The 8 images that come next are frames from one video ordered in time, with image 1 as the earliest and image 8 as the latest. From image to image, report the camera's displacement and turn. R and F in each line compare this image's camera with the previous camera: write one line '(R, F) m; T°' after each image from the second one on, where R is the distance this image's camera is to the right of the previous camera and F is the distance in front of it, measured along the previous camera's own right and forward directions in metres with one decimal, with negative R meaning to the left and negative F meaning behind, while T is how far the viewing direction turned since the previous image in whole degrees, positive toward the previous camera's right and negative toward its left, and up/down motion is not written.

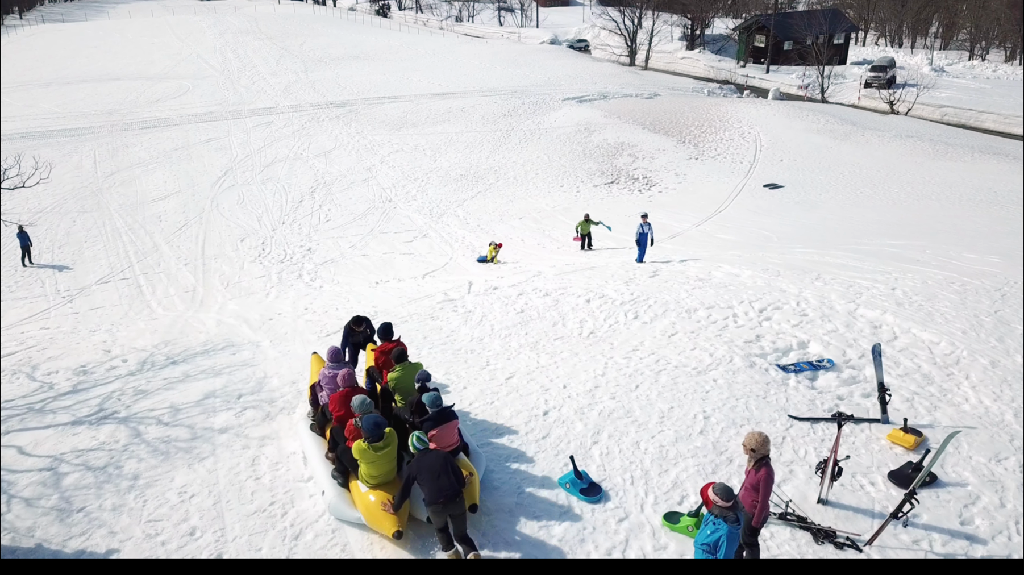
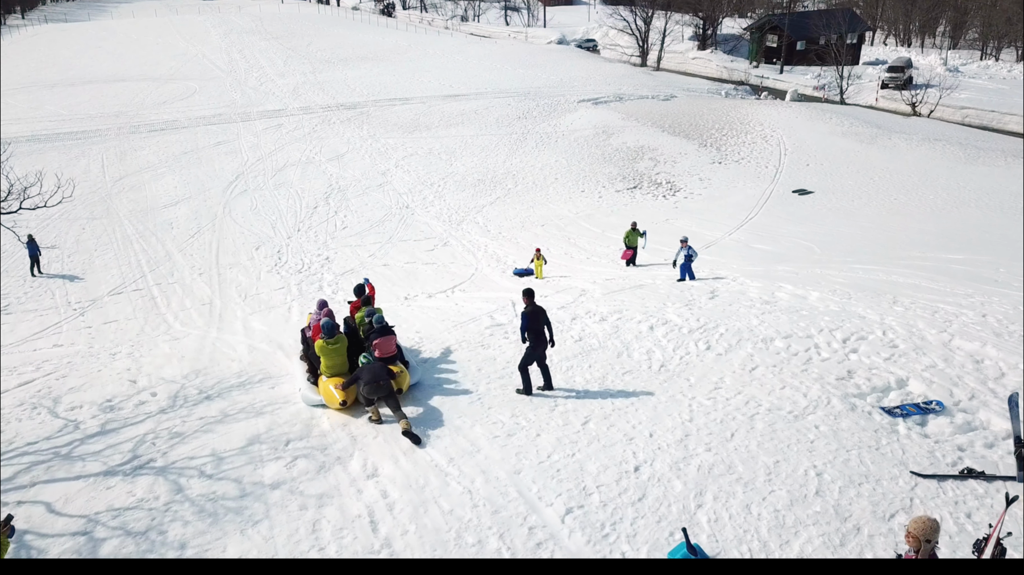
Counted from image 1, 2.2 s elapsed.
(-0.4, +0.5) m; 0°
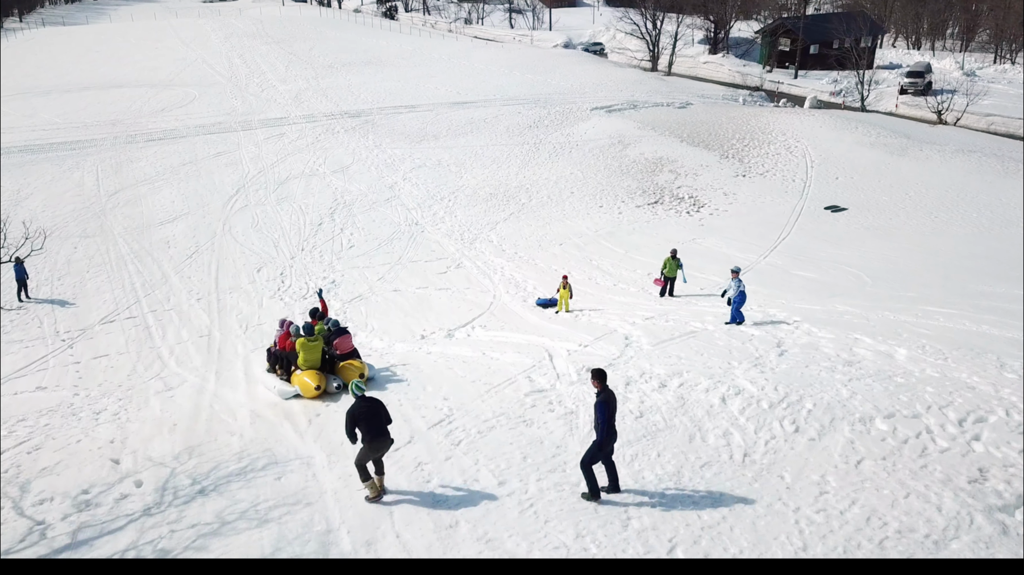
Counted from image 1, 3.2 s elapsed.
(-0.3, +1.0) m; 0°
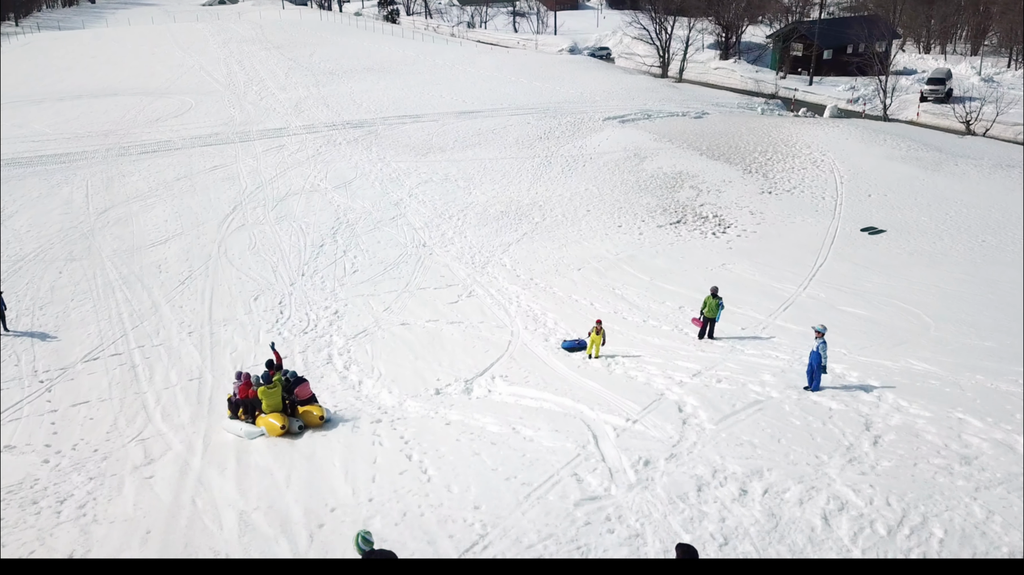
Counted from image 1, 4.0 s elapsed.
(-0.3, +1.2) m; 0°
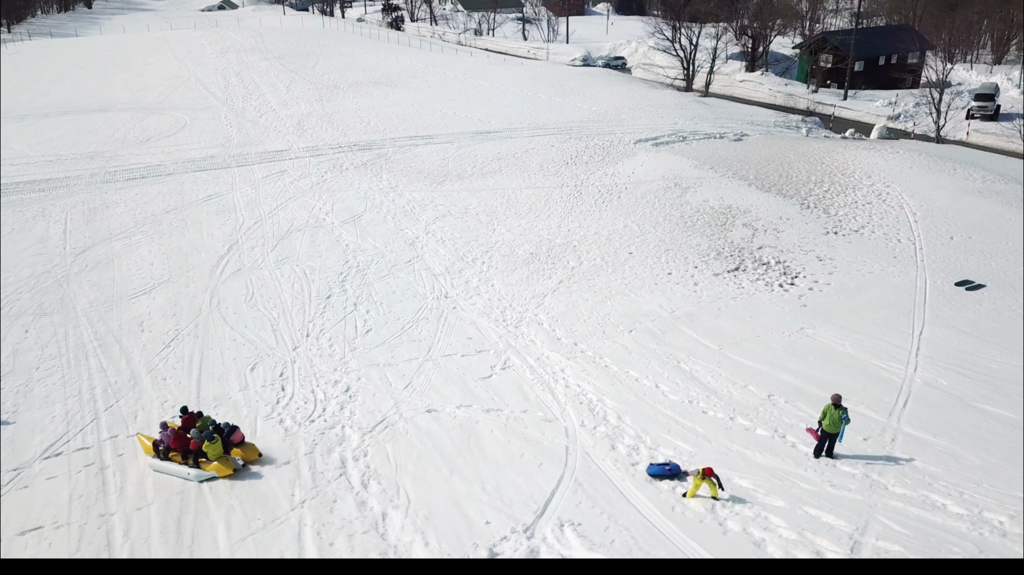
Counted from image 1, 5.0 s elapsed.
(-0.6, +2.4) m; 0°
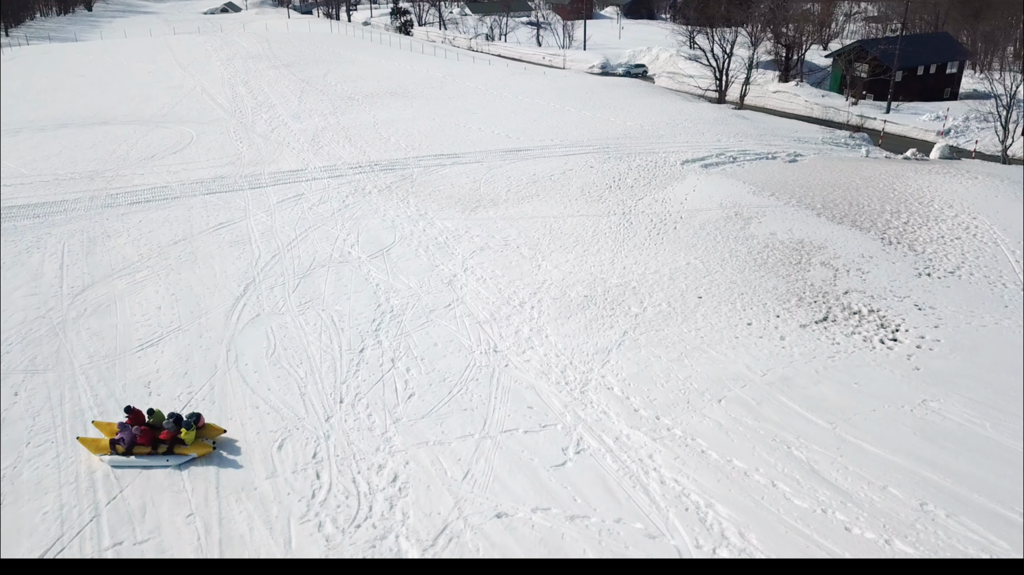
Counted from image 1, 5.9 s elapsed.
(-1.0, +2.0) m; 0°
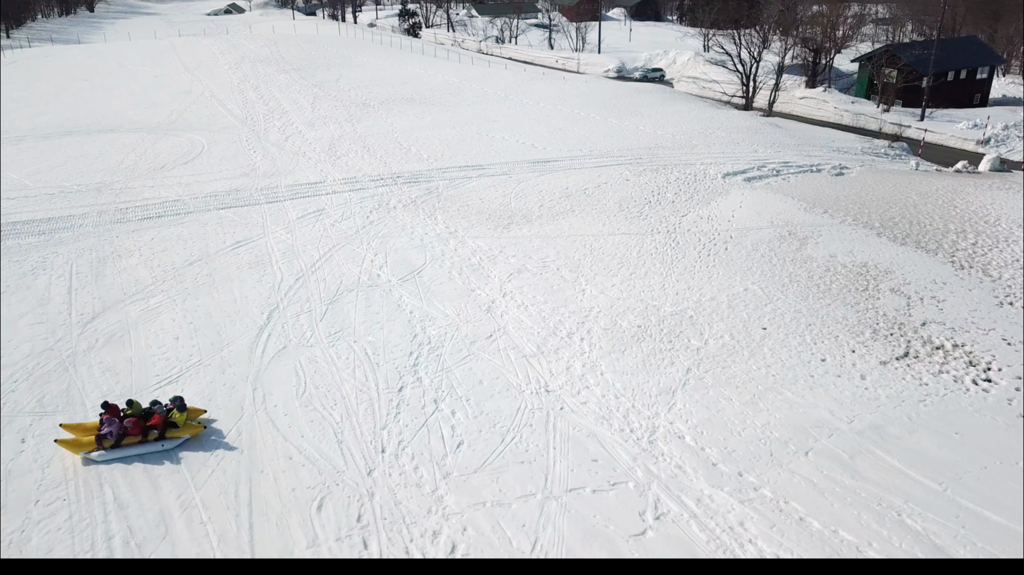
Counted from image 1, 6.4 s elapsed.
(-0.8, +1.2) m; 0°
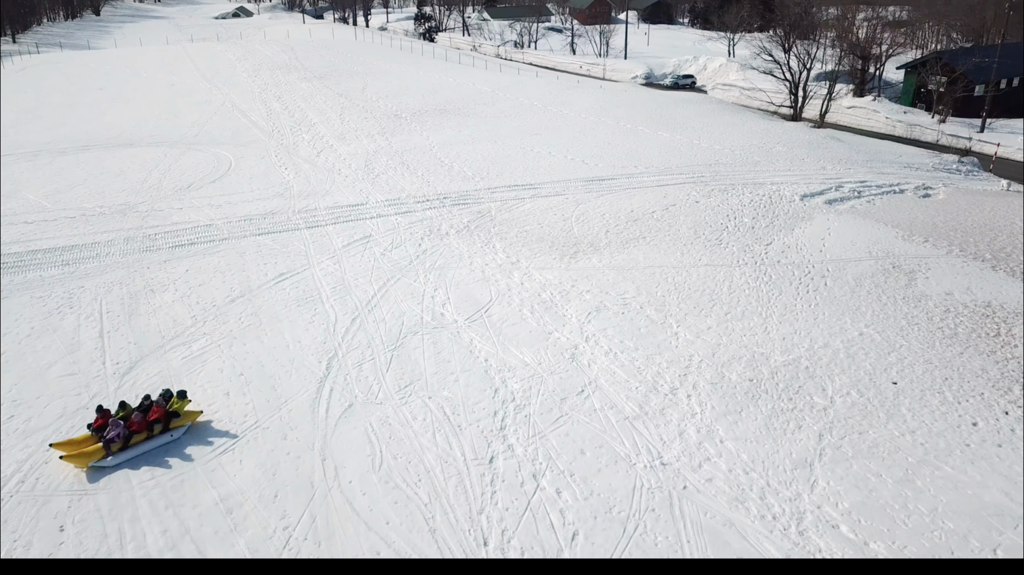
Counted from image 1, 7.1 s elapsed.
(-1.4, +1.7) m; 0°
